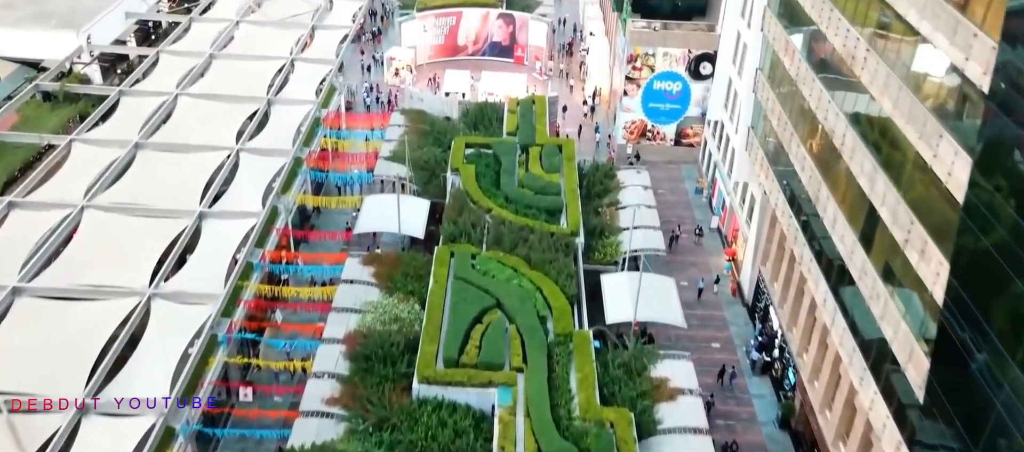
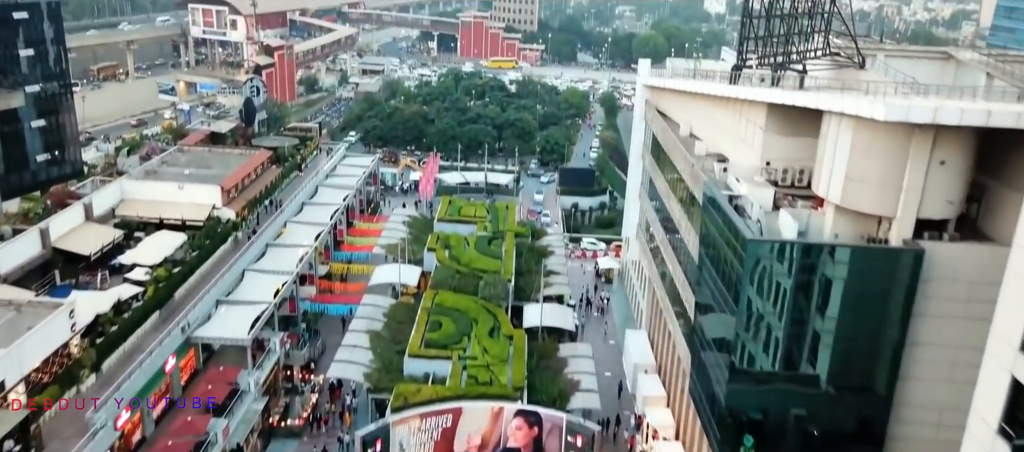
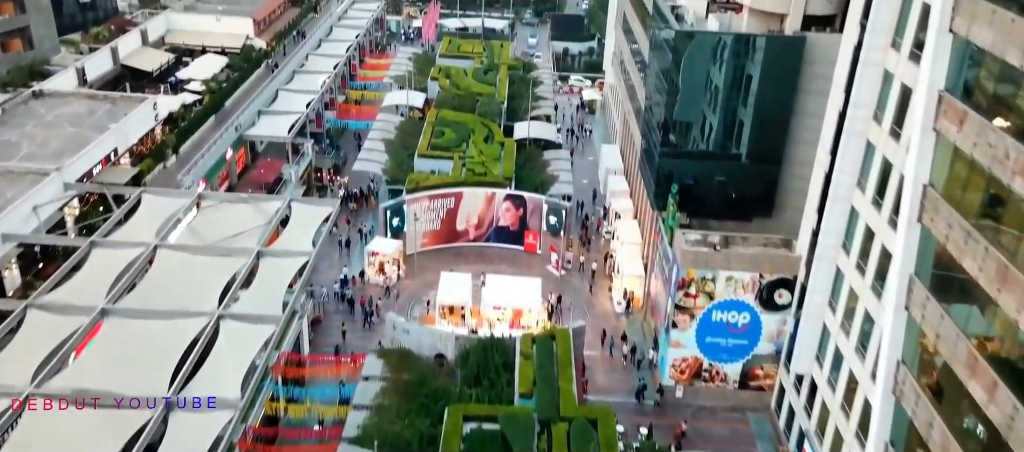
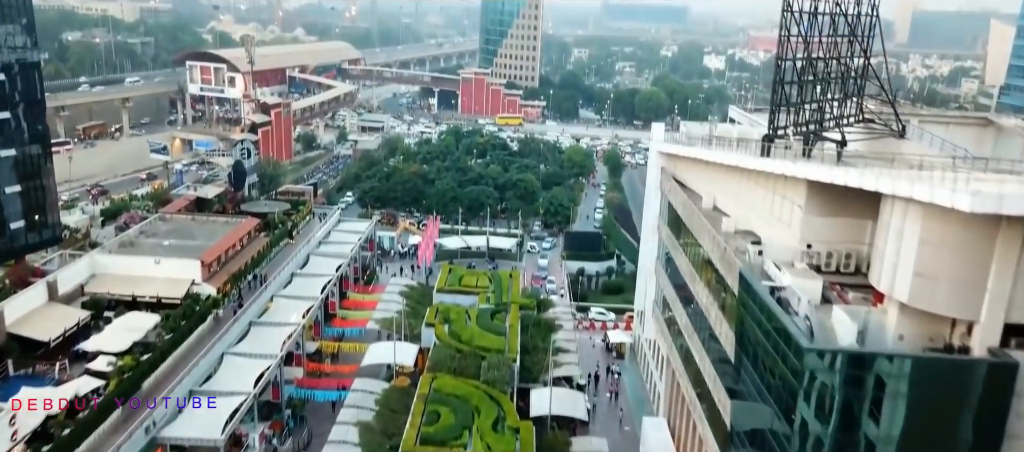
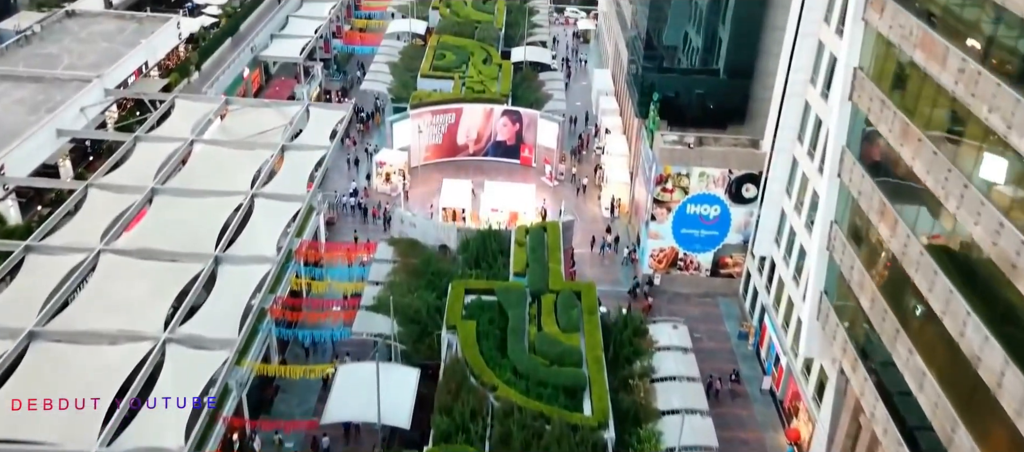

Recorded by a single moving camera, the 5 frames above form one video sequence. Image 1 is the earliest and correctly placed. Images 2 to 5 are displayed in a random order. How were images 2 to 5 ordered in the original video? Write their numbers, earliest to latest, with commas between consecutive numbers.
5, 3, 2, 4
